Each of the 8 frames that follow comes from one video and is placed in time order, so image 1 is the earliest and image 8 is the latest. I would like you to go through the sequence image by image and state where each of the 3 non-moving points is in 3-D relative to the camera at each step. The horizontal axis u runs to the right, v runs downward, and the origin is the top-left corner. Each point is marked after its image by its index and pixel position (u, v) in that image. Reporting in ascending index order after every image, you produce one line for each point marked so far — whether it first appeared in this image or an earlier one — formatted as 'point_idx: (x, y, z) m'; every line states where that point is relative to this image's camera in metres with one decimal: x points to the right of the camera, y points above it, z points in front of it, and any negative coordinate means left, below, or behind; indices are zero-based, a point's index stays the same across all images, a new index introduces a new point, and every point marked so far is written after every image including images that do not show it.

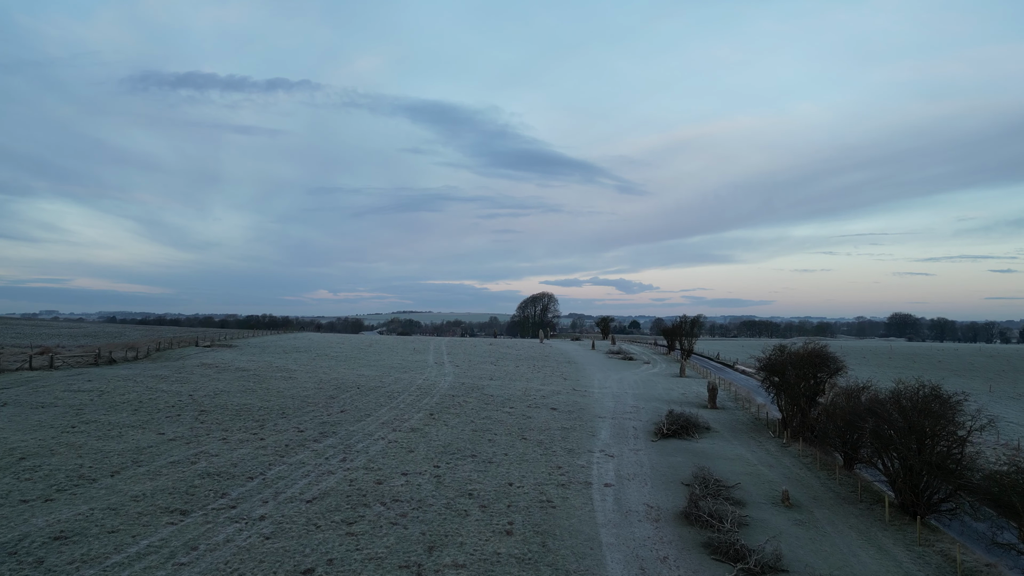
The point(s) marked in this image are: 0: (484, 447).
0: (-0.9, -5.2, +17.1) m
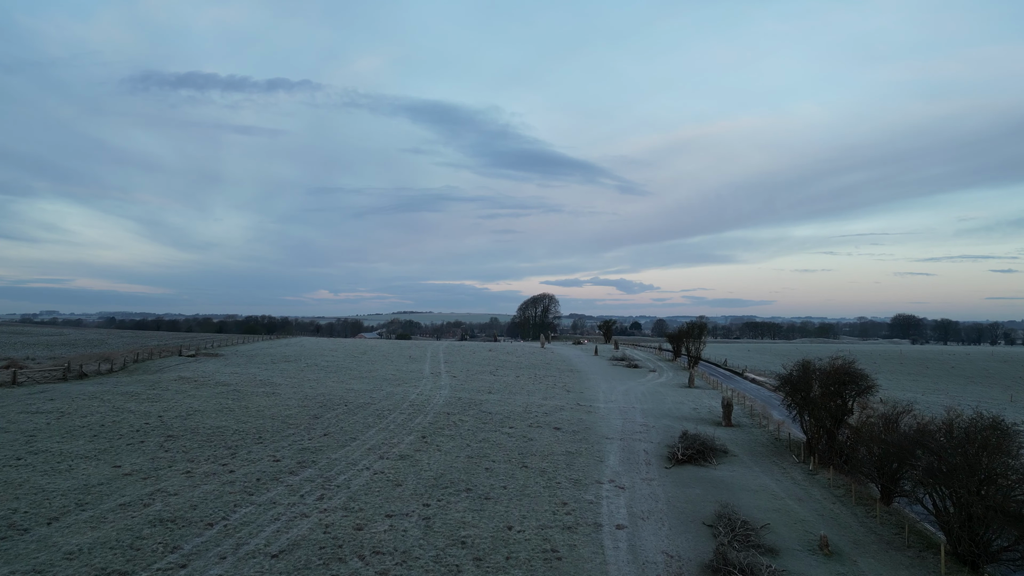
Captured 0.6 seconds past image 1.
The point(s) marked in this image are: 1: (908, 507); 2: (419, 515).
0: (-0.9, -5.6, +15.4) m
1: (+11.8, -6.5, +15.6) m
2: (-2.3, -5.5, +12.7) m
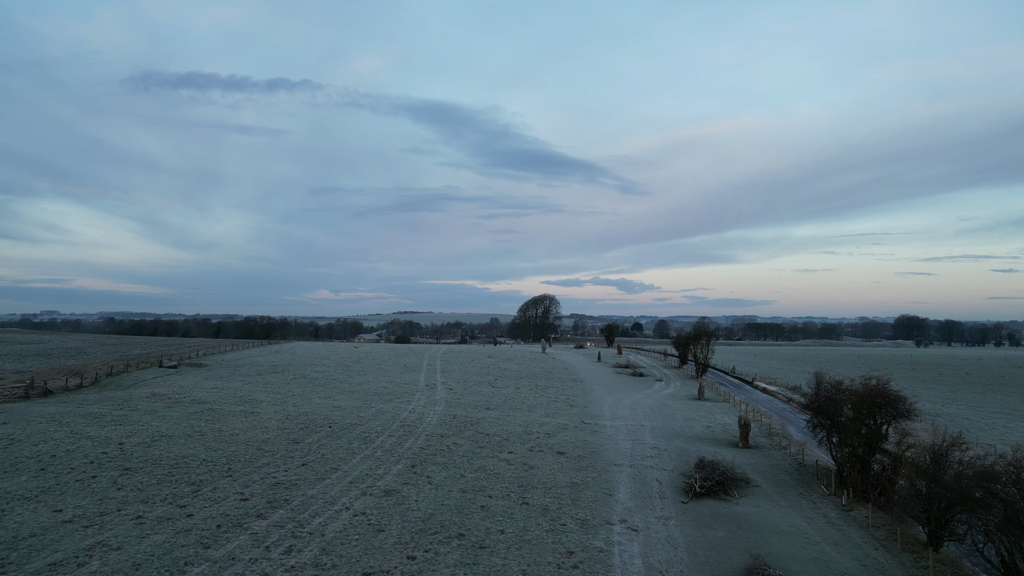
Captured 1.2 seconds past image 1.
0: (-1.0, -6.0, +13.6) m
1: (+11.7, -6.9, +13.8) m
2: (-2.3, -5.9, +10.9) m
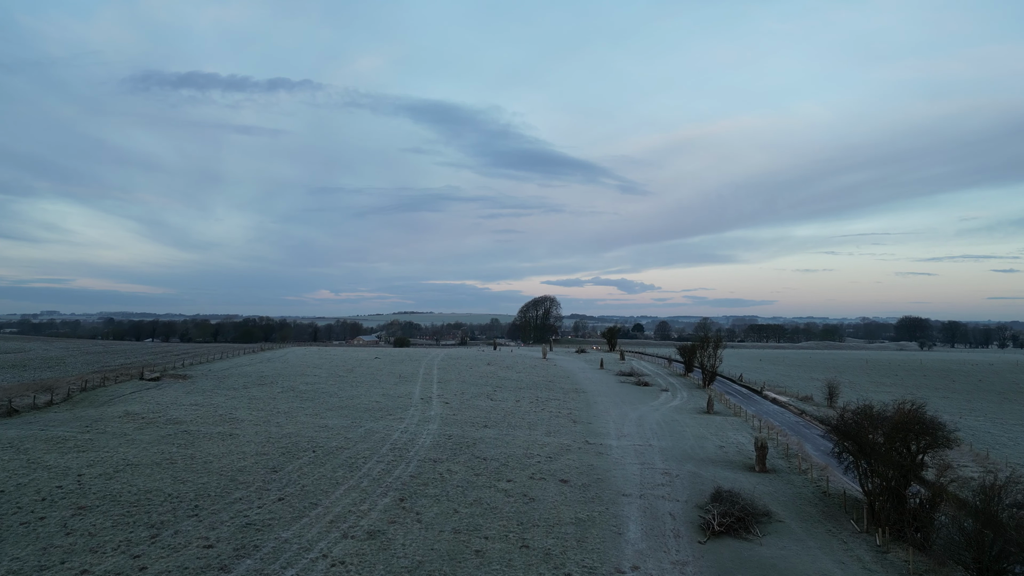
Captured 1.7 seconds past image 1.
0: (-1.0, -6.4, +12.0) m
1: (+11.7, -7.4, +12.3) m
2: (-2.3, -6.4, +9.3) m
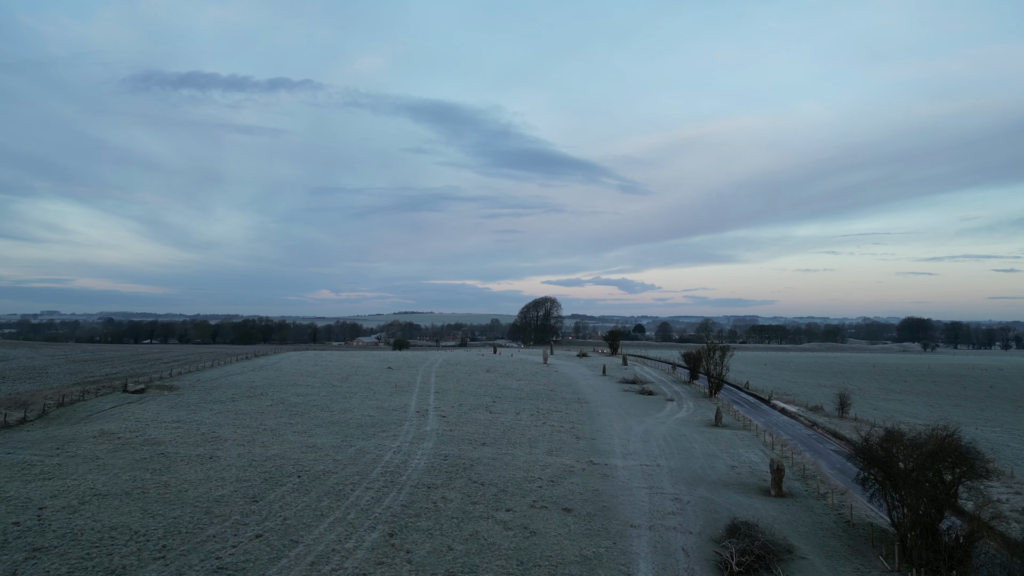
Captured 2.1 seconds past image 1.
0: (-1.0, -6.9, +10.8) m
1: (+11.7, -7.8, +11.0) m
2: (-2.4, -6.8, +8.1) m
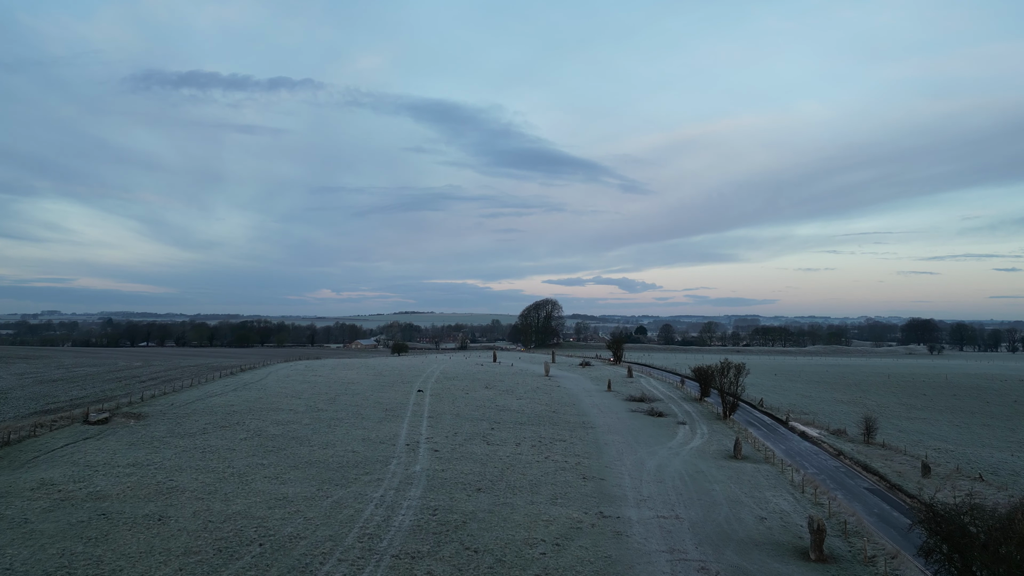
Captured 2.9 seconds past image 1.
0: (-1.1, -7.9, +8.2) m
1: (+11.6, -8.8, +8.4) m
2: (-2.4, -7.8, +5.6) m
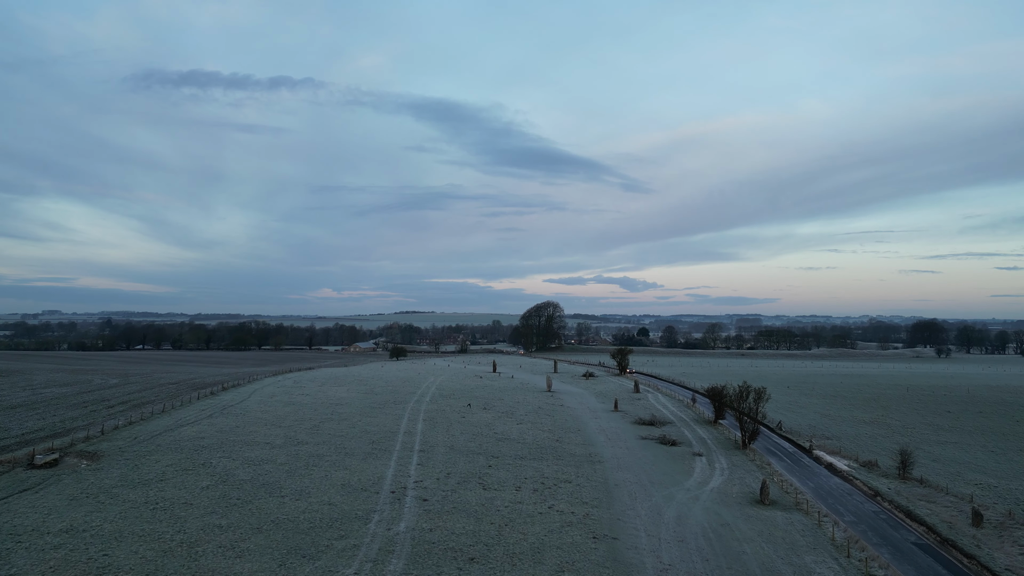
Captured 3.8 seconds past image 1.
0: (-1.1, -9.0, +5.3) m
1: (+11.6, -10.0, +5.5) m
2: (-2.5, -9.0, +2.6) m
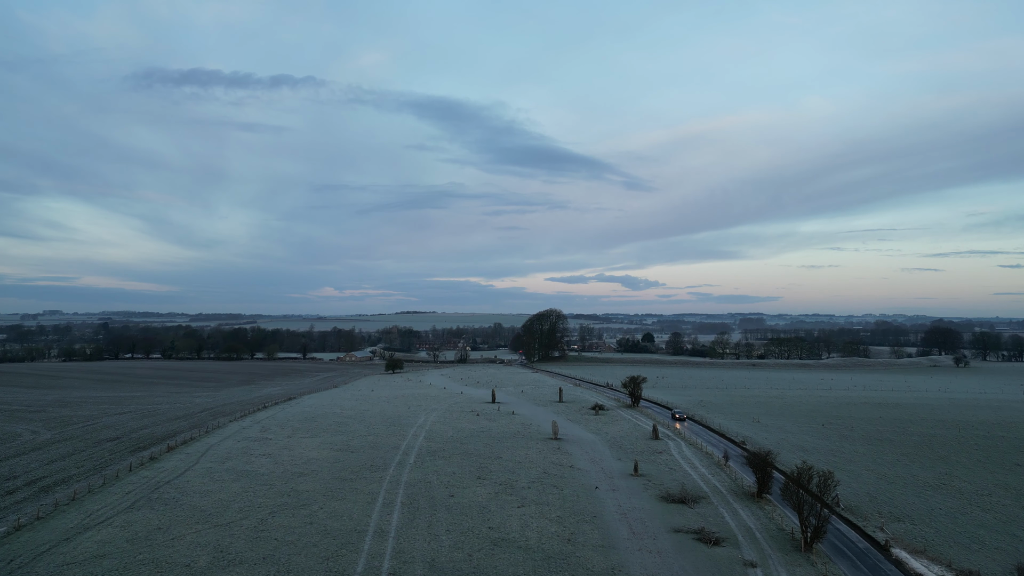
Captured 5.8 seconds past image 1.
0: (-1.3, -12.0, -1.6) m
1: (+11.4, -12.9, -1.5) m
2: (-2.6, -11.9, -4.3) m
